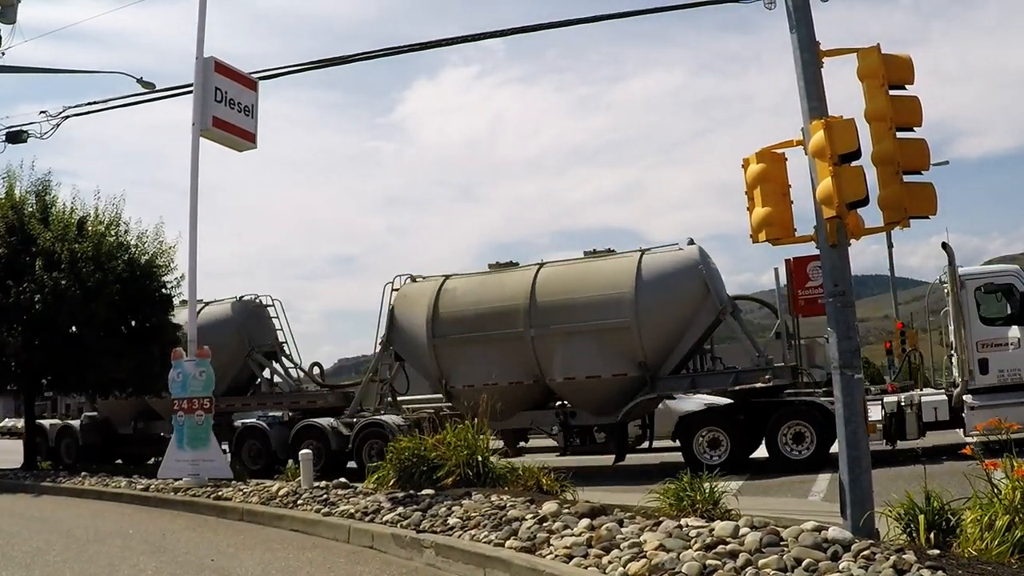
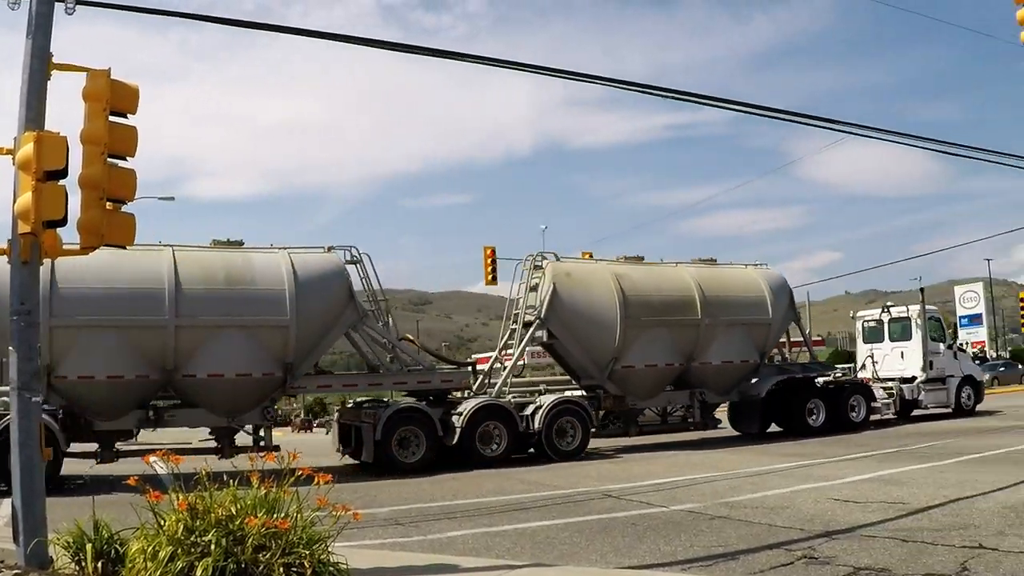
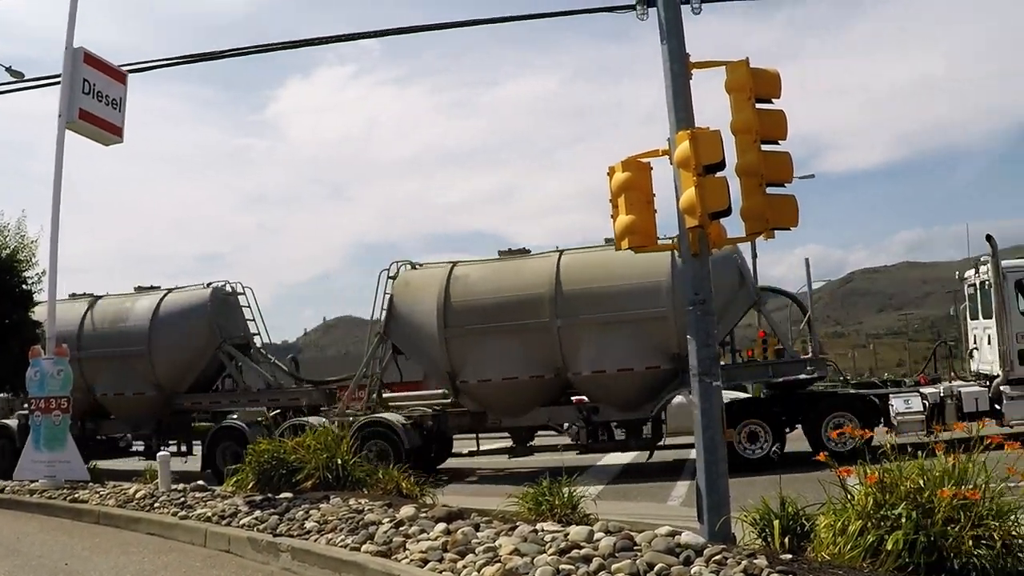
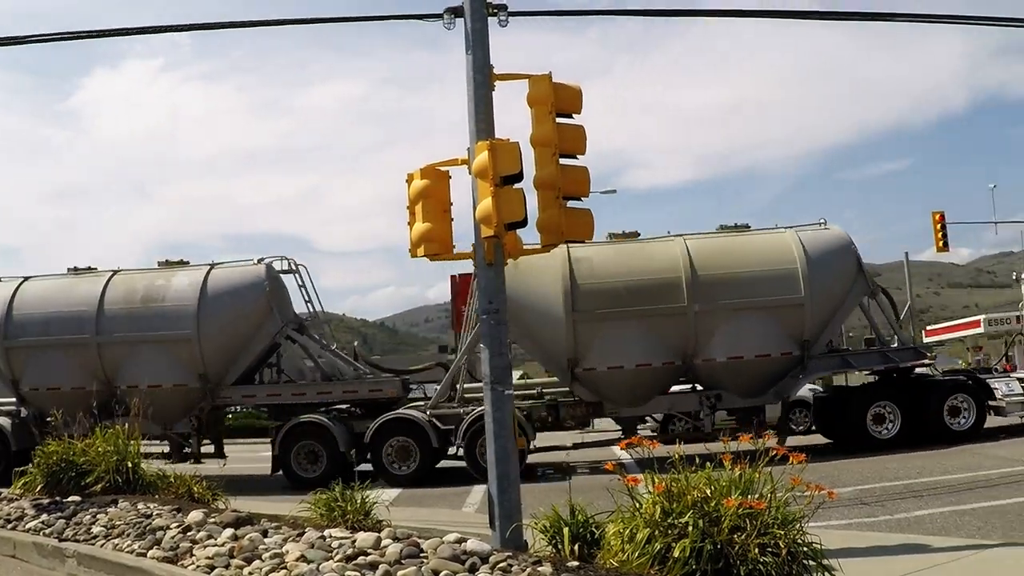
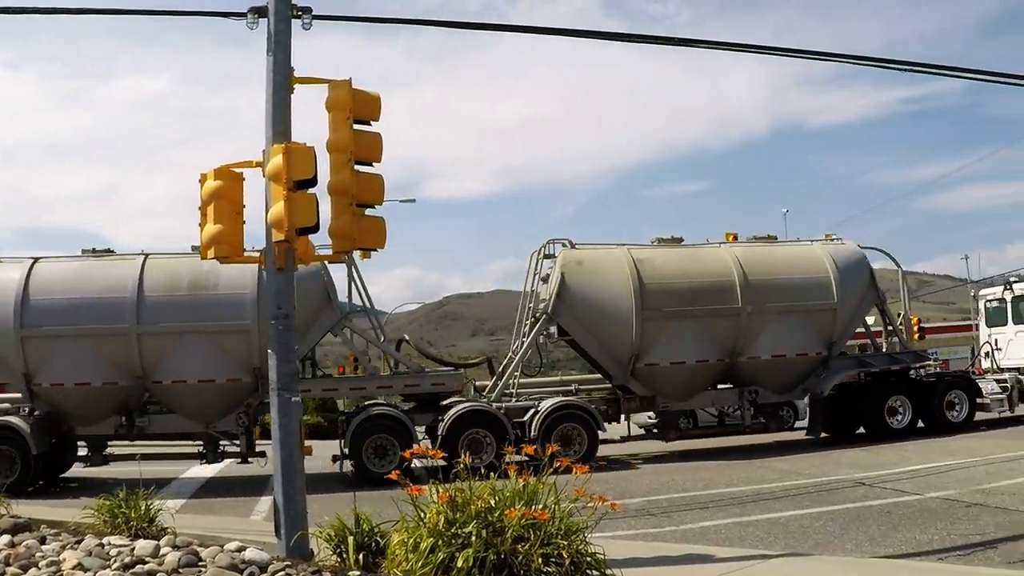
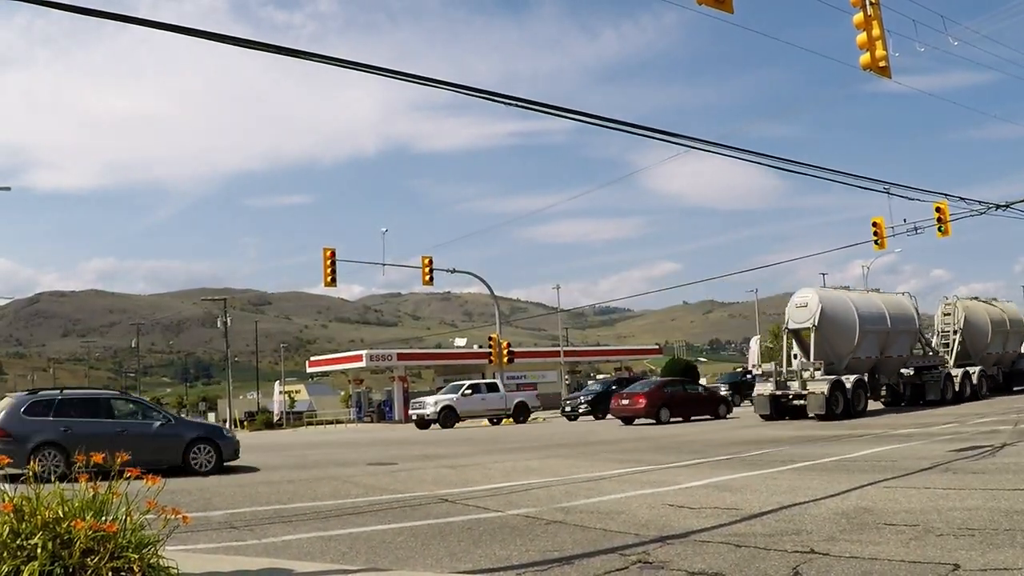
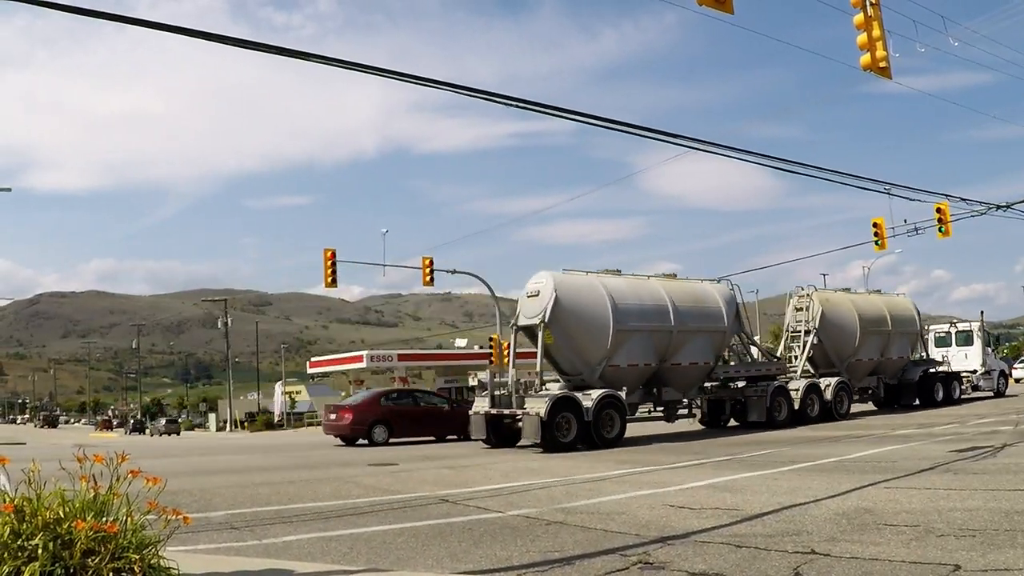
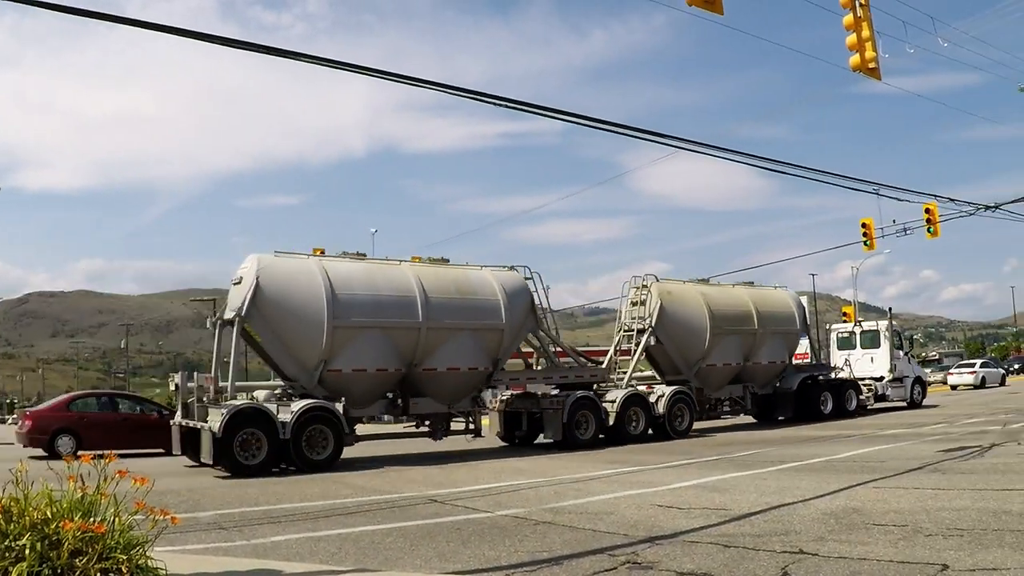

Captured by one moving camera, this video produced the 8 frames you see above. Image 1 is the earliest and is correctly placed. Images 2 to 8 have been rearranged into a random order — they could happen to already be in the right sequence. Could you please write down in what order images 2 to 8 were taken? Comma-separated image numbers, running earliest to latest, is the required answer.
3, 4, 5, 2, 8, 7, 6
